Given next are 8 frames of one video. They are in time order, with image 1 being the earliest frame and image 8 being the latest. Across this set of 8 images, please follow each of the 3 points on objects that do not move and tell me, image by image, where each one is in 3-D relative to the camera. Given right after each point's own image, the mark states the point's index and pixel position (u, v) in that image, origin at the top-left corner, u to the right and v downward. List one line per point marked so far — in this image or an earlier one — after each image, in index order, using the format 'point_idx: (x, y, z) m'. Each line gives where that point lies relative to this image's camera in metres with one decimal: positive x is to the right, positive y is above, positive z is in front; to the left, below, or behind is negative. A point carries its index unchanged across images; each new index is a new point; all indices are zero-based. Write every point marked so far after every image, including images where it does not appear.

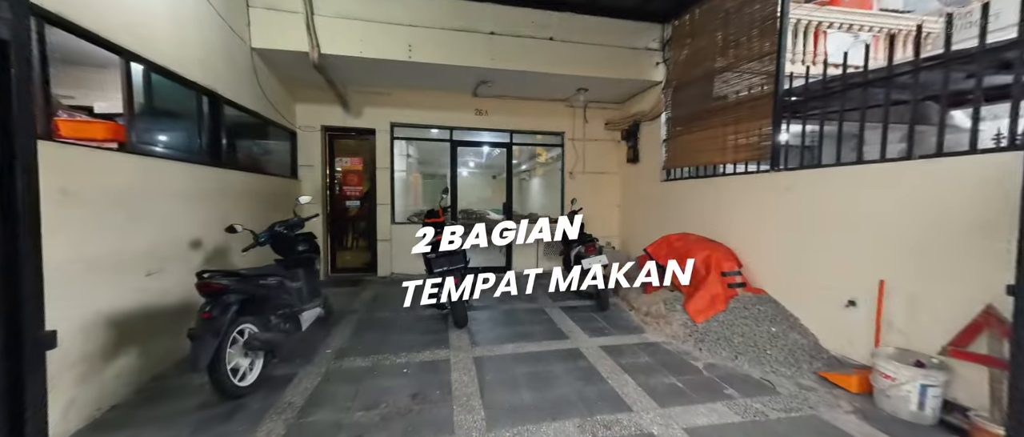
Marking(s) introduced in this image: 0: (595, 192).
0: (+1.5, +0.5, +5.6) m
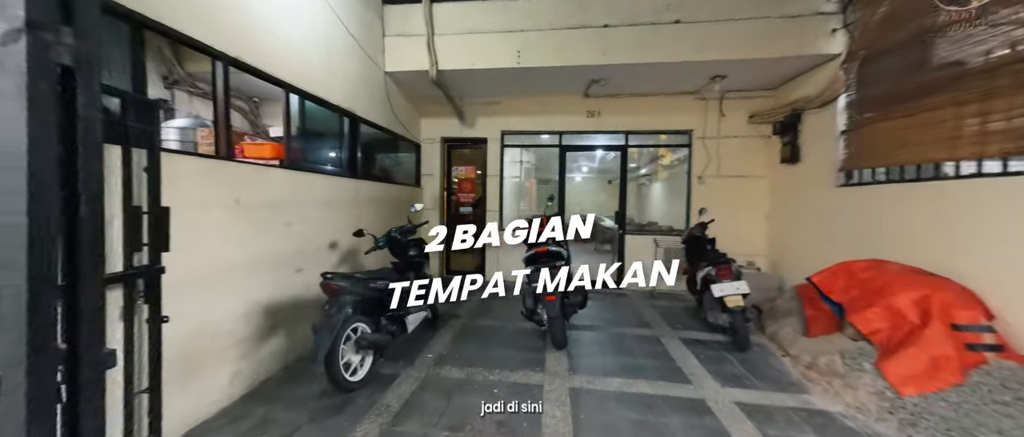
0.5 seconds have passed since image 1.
0: (+3.1, +0.3, +4.5) m
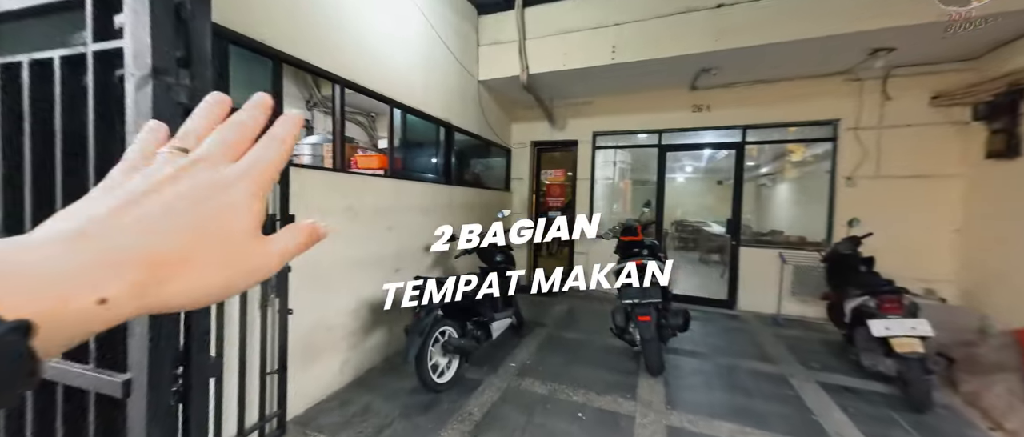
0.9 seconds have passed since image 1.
0: (+4.2, +0.1, +3.4) m
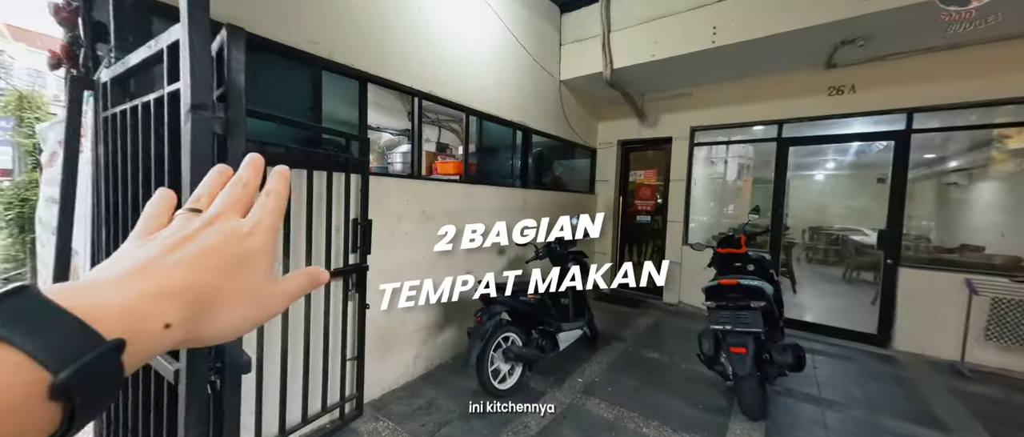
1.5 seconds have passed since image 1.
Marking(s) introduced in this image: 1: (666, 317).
0: (+4.8, -0.1, +2.1) m
1: (+1.8, -1.2, +3.9) m
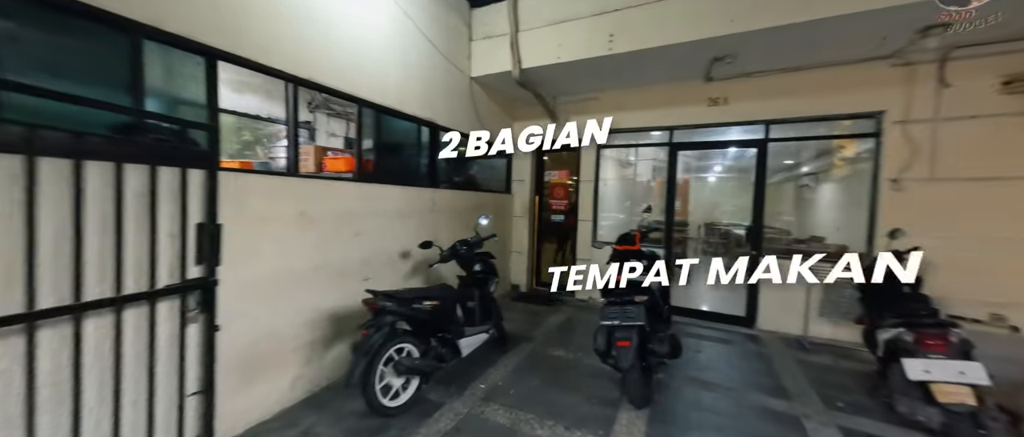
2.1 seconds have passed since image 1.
0: (+4.0, 0.0, +2.8) m
1: (+0.8, -1.2, +4.0) m
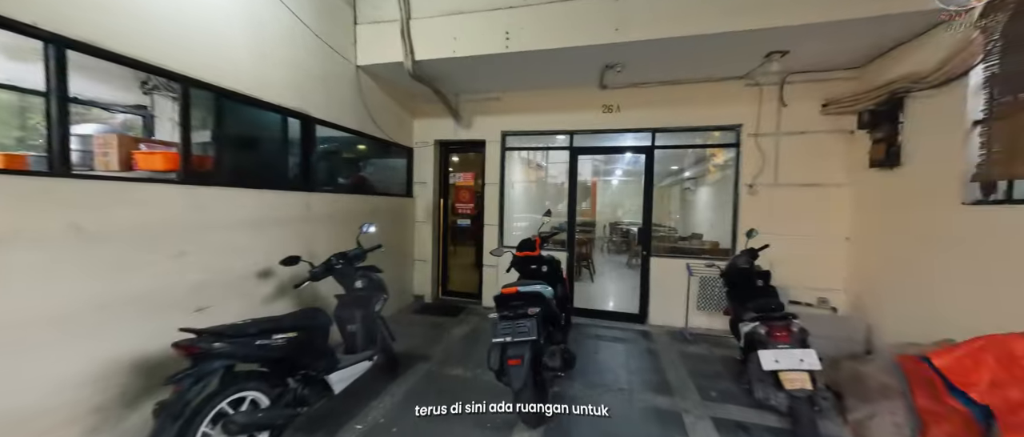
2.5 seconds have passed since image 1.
0: (+3.1, 0.0, +3.3) m
1: (-0.3, -1.2, +3.8) m
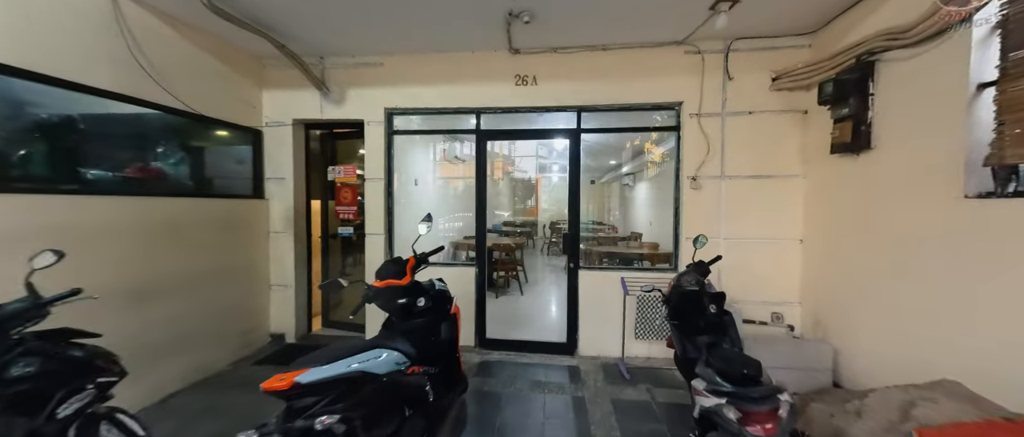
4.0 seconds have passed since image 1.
0: (+2.1, 0.0, +2.8) m
1: (-1.3, -1.3, +2.7) m
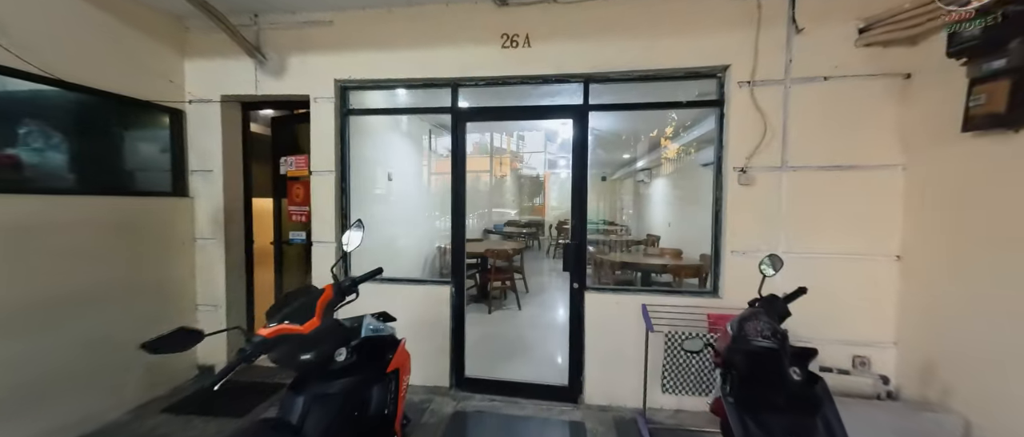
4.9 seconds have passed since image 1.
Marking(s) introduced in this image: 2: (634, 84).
0: (+2.0, 0.0, +2.0) m
1: (-1.4, -1.3, +2.1) m
2: (+0.9, +0.9, +2.2) m
